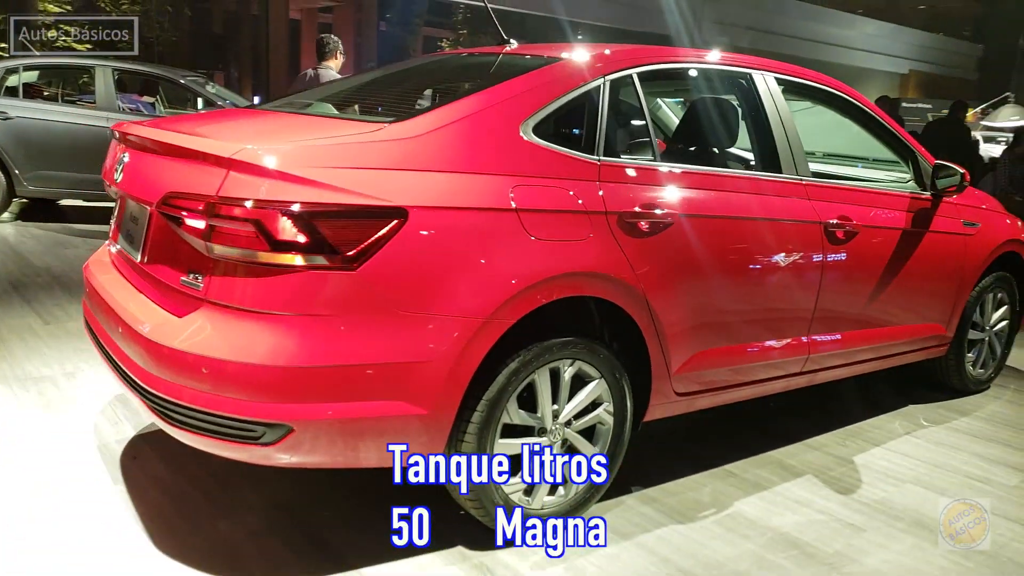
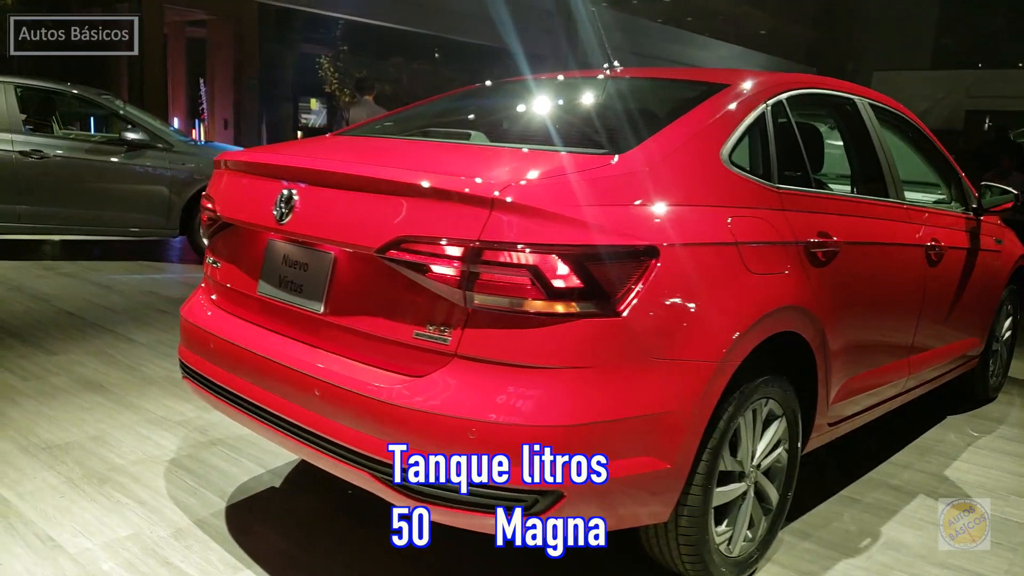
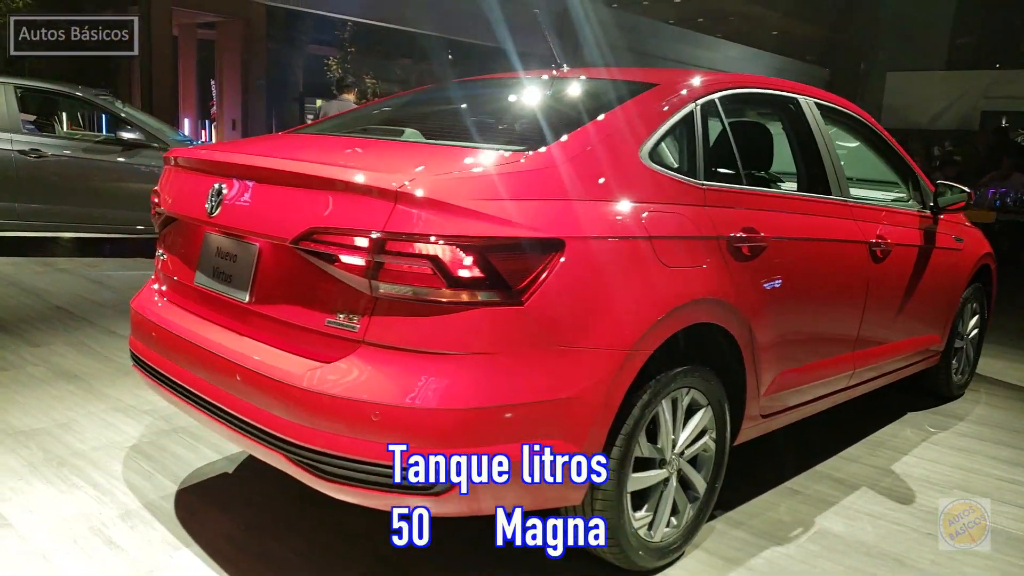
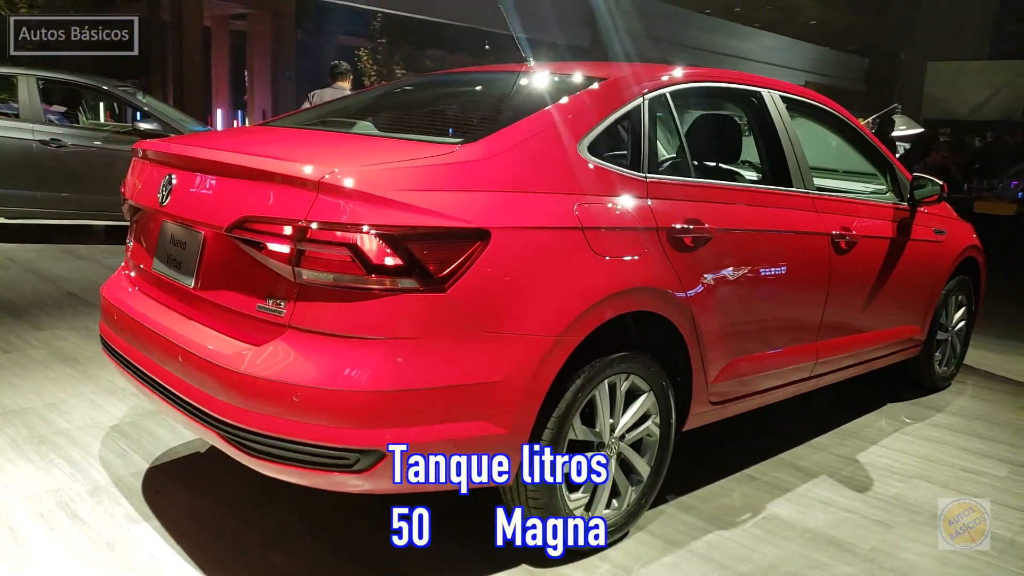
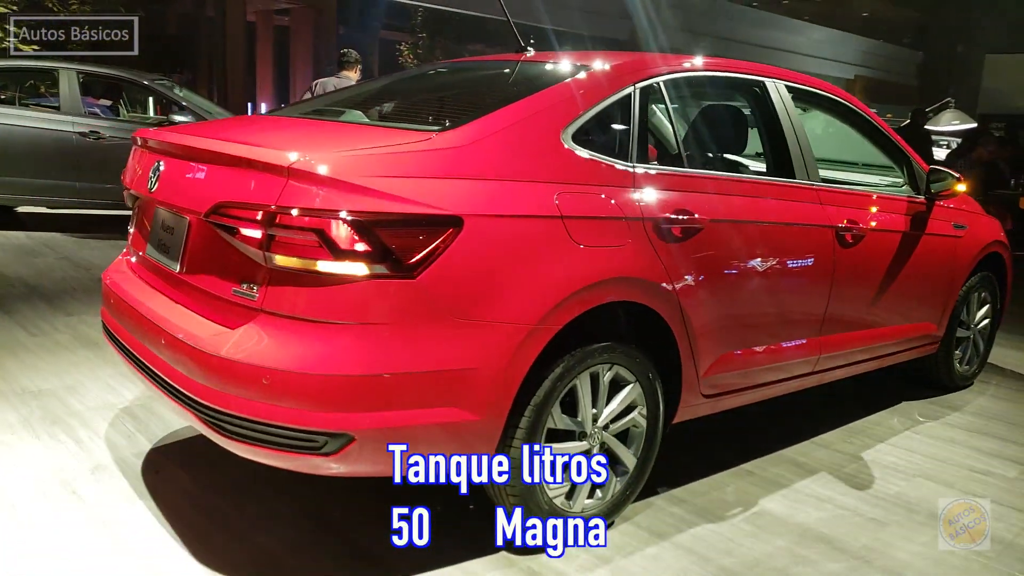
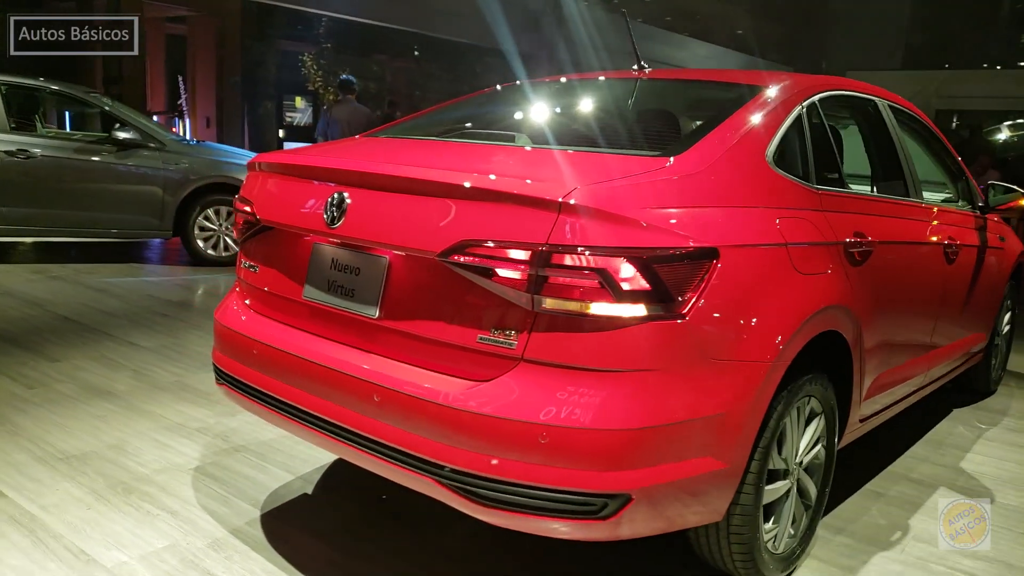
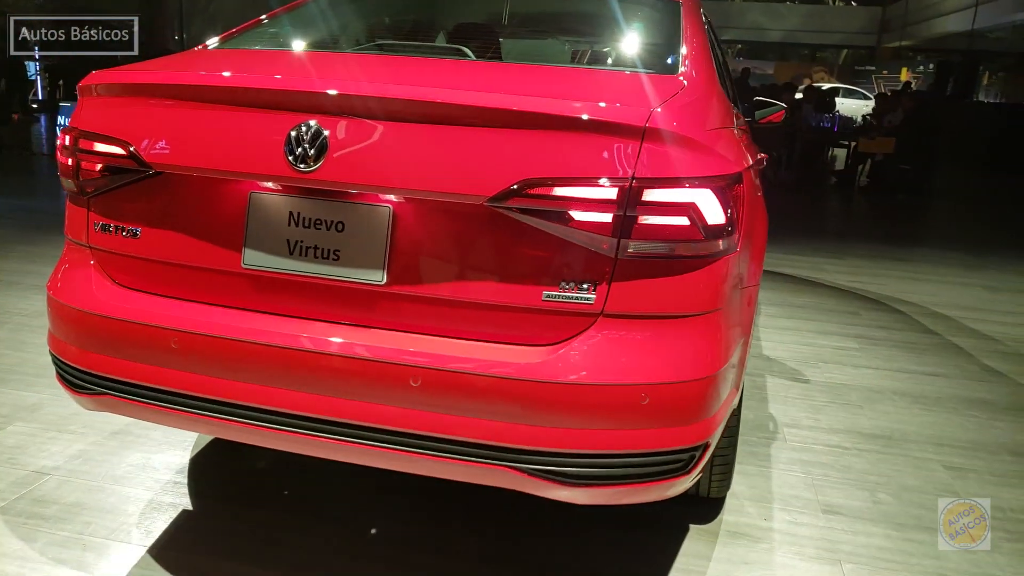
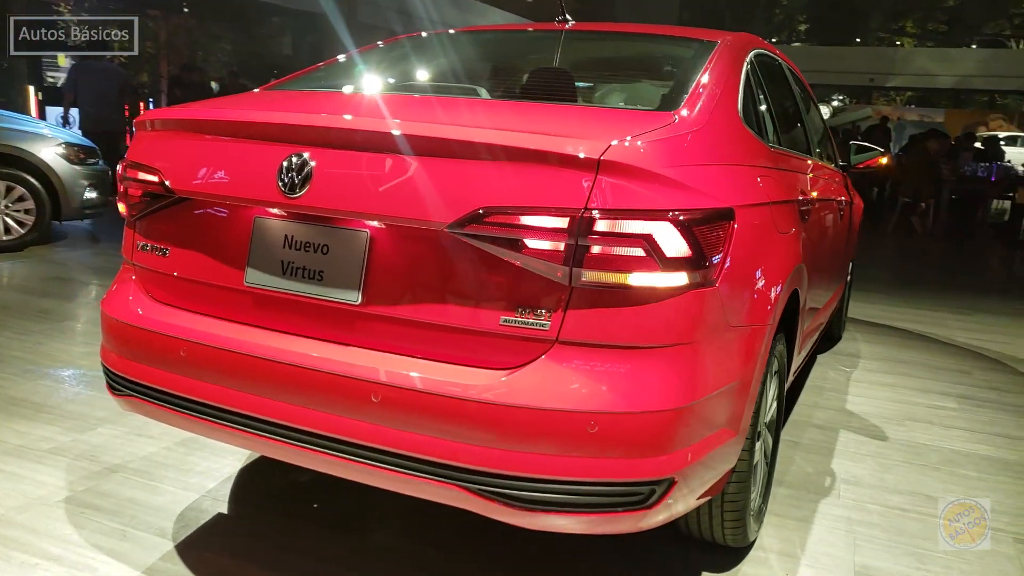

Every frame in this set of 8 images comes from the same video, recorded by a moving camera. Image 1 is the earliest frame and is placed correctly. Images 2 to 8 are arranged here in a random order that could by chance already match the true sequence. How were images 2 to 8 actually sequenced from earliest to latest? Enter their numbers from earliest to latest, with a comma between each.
5, 4, 3, 2, 6, 8, 7
